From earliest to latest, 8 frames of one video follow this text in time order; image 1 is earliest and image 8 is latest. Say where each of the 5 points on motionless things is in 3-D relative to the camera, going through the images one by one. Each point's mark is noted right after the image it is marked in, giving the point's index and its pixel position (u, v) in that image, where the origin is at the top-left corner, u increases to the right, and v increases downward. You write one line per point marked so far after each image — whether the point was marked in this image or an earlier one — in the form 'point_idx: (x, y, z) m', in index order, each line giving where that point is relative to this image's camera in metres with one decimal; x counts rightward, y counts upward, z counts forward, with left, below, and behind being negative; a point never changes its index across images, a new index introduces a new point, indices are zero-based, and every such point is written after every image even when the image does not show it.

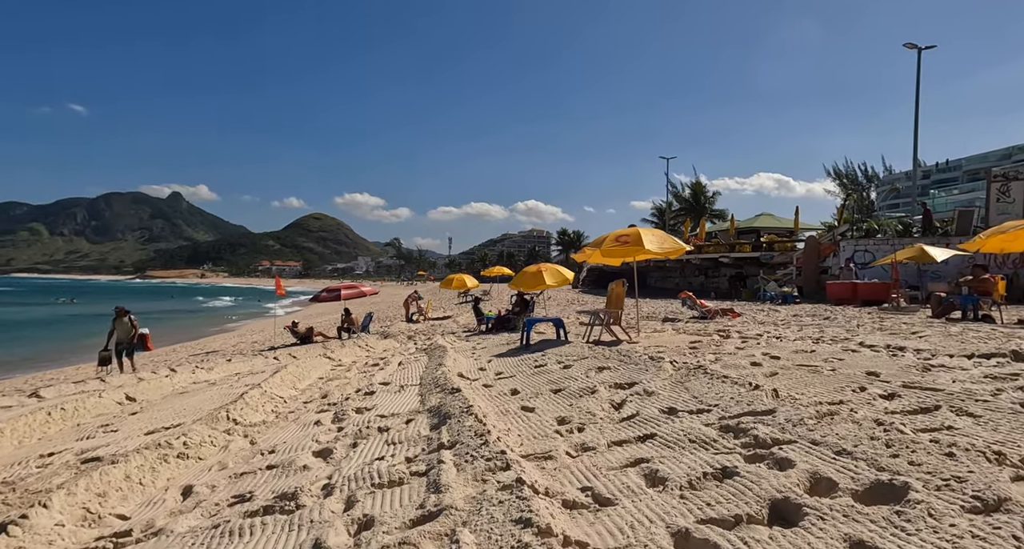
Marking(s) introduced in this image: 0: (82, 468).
0: (-3.4, -1.5, +4.1) m
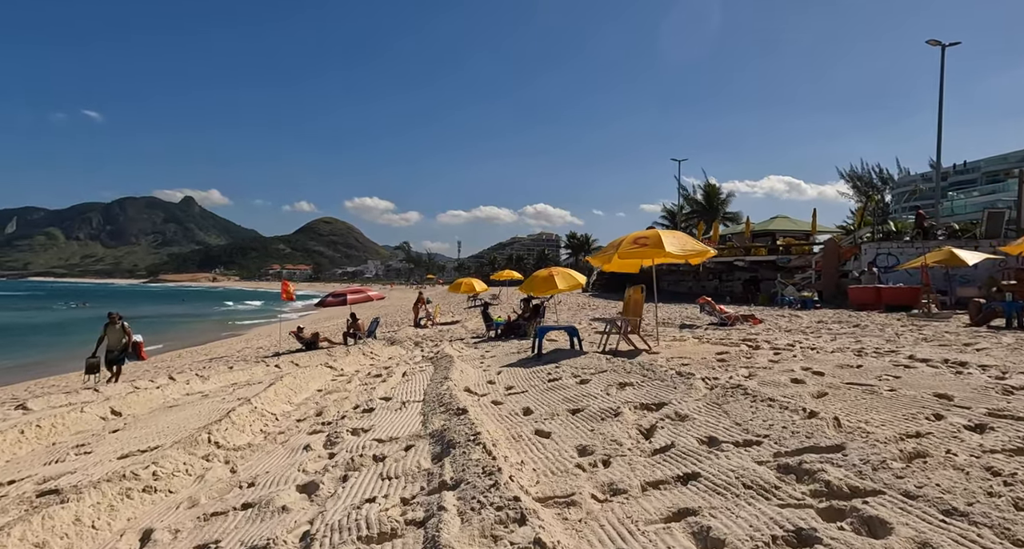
0: (-3.3, -1.6, +3.6) m
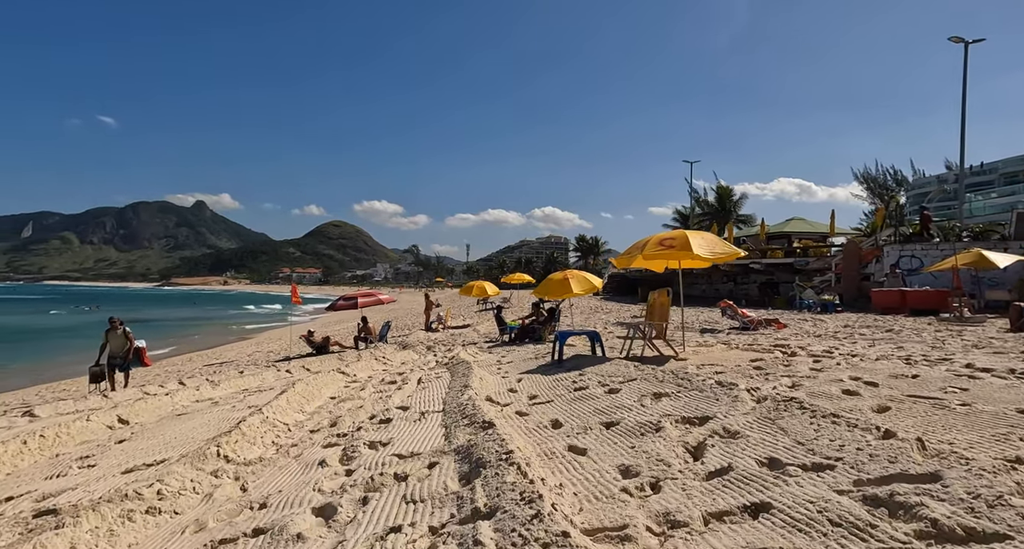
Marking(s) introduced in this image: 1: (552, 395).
0: (-3.0, -1.6, +3.3) m
1: (+0.5, -1.4, +6.1) m
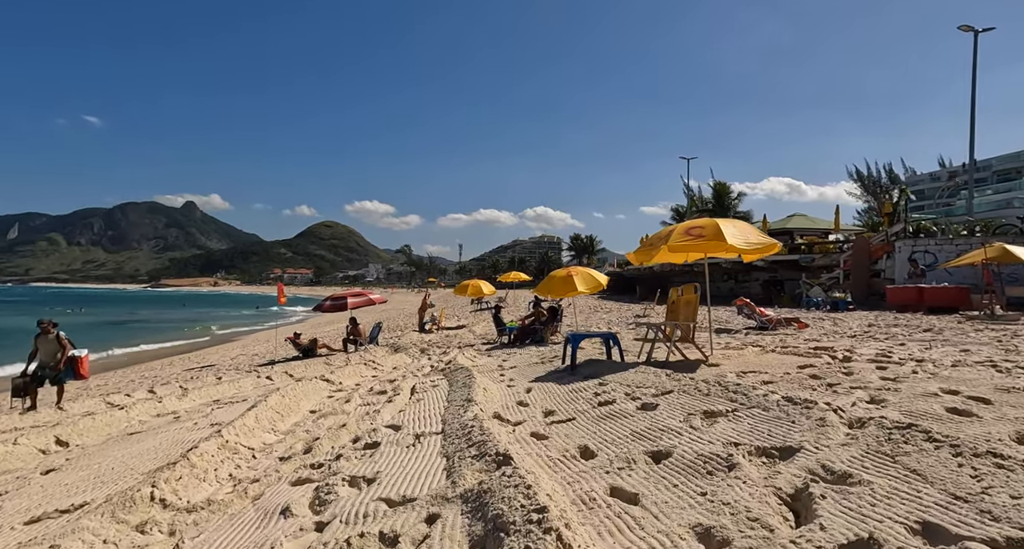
0: (-2.9, -1.5, +2.3) m
1: (+0.6, -1.3, +5.1) m
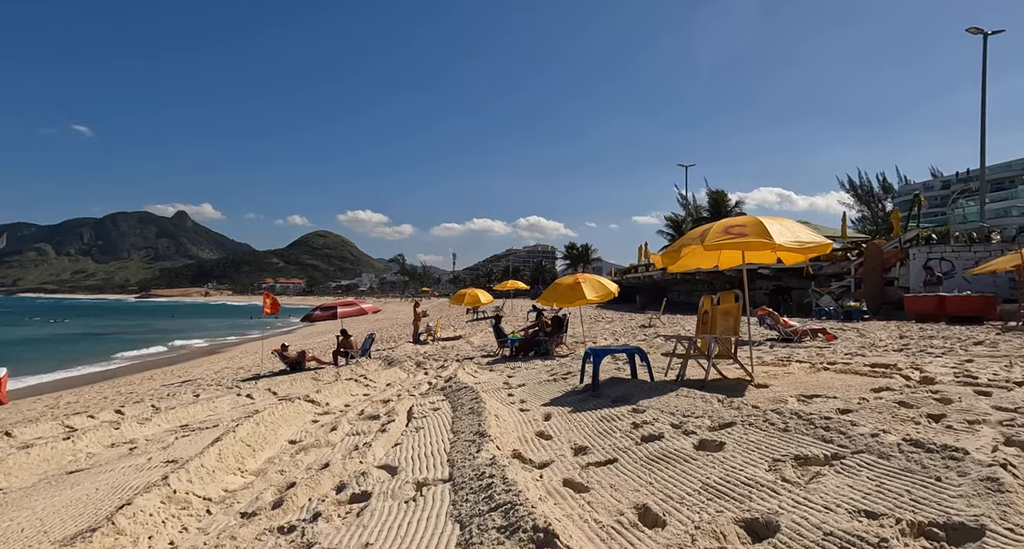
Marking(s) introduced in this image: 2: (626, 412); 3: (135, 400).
0: (-2.7, -1.5, +1.2) m
1: (+0.8, -1.4, +4.1) m
2: (+1.1, -1.3, +5.0) m
3: (-9.5, -3.1, +13.2) m
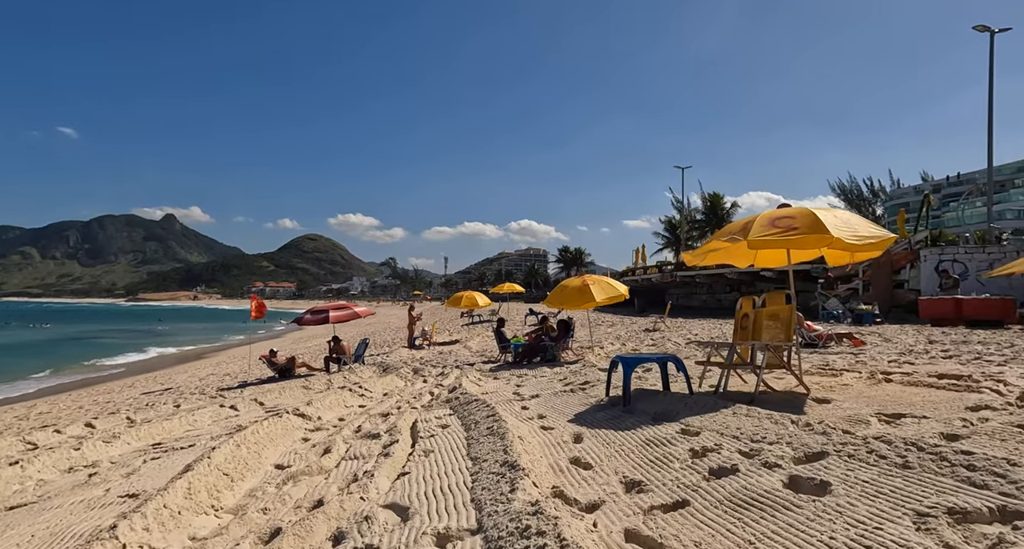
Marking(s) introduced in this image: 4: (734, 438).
0: (-2.4, -1.5, +0.4) m
1: (+1.0, -1.3, +3.3) m
2: (+1.3, -1.3, +4.2) m
3: (-9.4, -3.2, +12.3) m
4: (+1.6, -1.2, +3.9) m
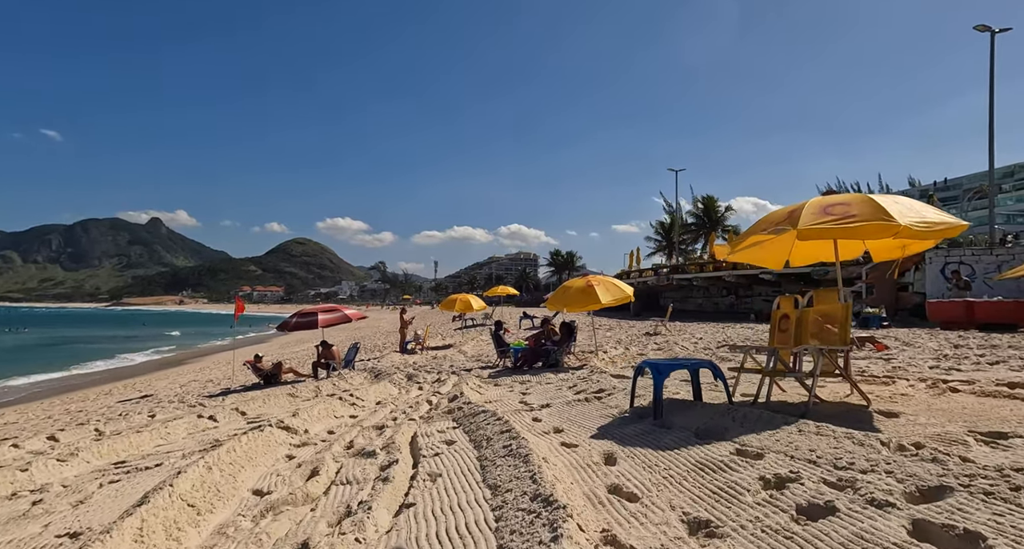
0: (-2.1, -1.4, -0.3) m
1: (+1.2, -1.2, +2.6) m
2: (+1.5, -1.2, +3.5) m
3: (-9.3, -3.2, +11.4) m
4: (+1.8, -1.1, +3.2) m
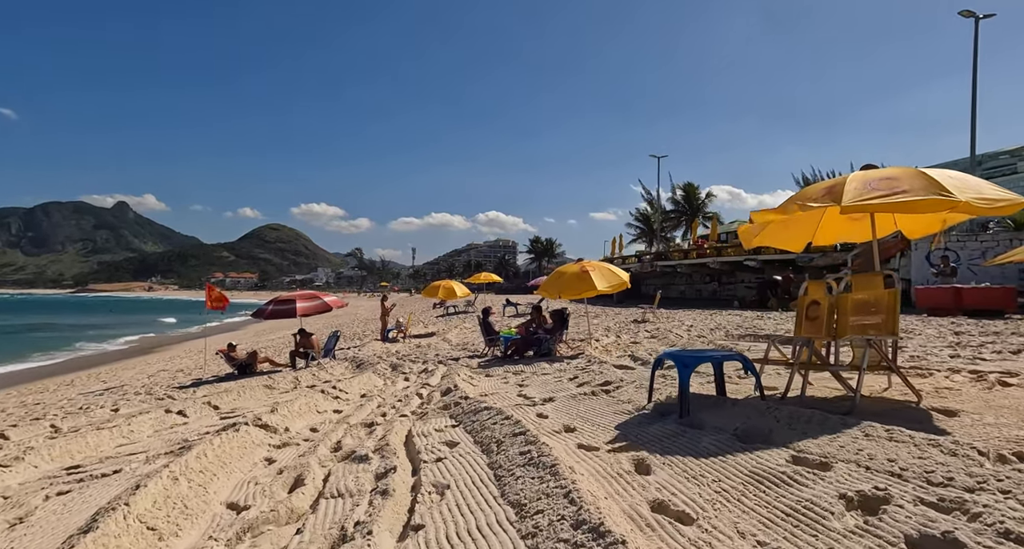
0: (-1.8, -1.3, -1.0) m
1: (+1.4, -1.2, +2.2) m
2: (+1.6, -1.1, +3.1) m
3: (-9.5, -2.8, +10.5) m
4: (+2.0, -1.0, +2.7) m
